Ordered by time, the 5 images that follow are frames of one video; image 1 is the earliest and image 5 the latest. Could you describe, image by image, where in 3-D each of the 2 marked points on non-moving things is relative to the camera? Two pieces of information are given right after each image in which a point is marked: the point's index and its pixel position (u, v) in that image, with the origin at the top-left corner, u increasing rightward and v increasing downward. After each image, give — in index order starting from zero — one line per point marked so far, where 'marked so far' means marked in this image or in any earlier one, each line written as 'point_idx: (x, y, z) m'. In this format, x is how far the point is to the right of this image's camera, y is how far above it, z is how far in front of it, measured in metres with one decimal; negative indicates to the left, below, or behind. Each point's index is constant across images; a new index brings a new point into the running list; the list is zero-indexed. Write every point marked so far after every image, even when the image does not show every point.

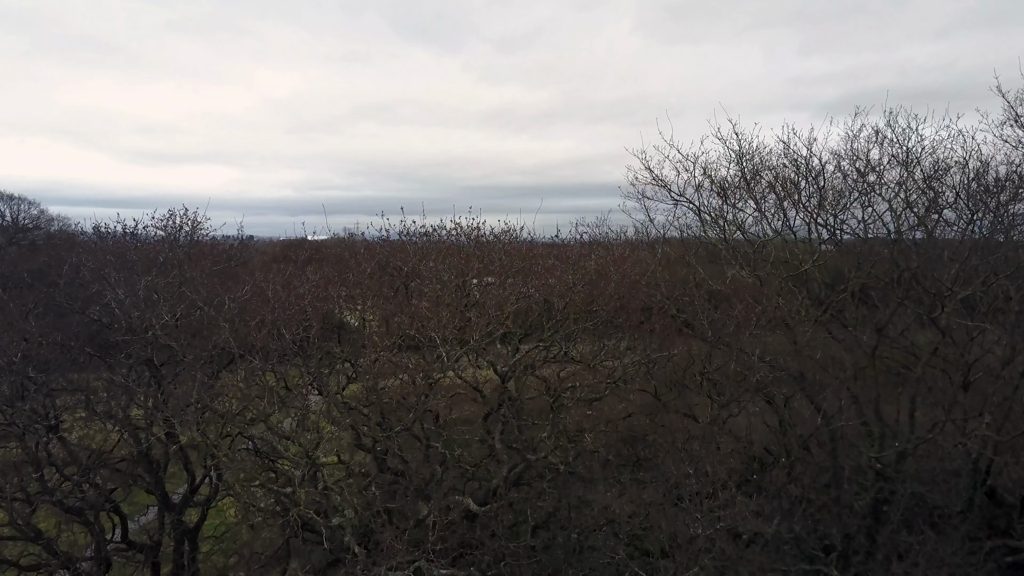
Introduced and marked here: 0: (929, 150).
0: (+38.4, +12.7, +11.0) m
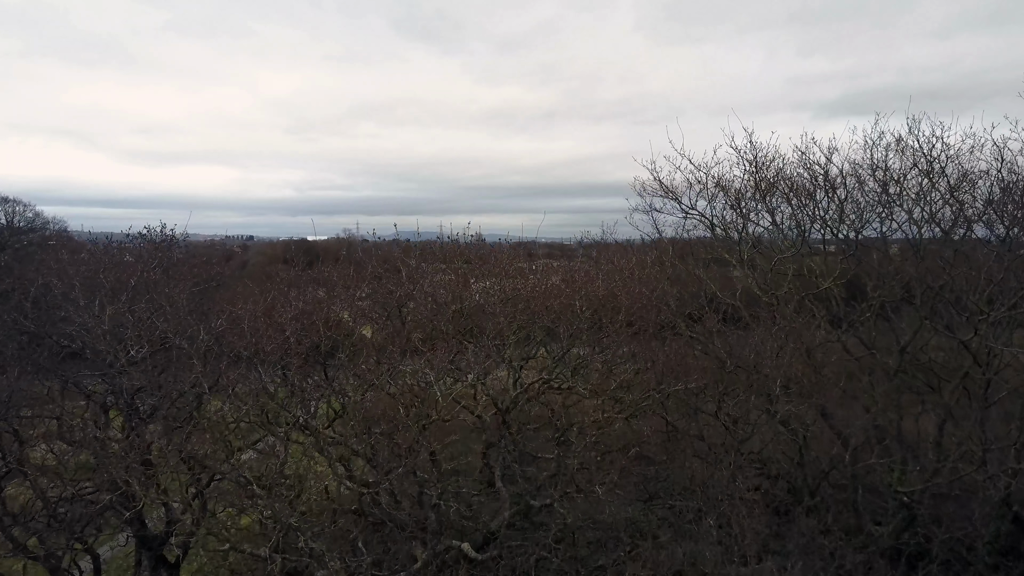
0: (+38.6, +11.2, +10.4) m
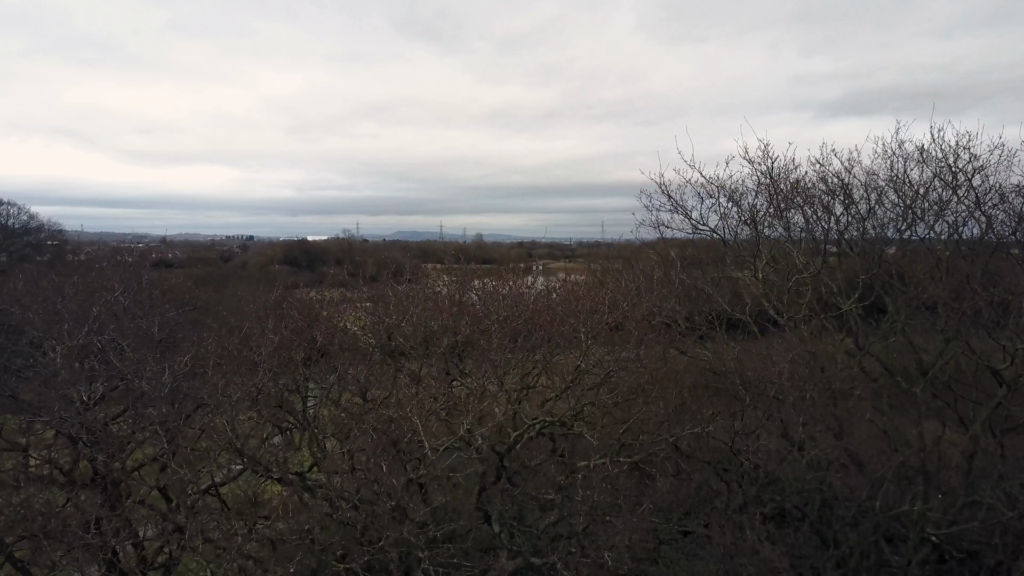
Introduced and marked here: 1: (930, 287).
0: (+38.6, +9.6, +9.7) m
1: (+32.2, -0.2, +9.3) m
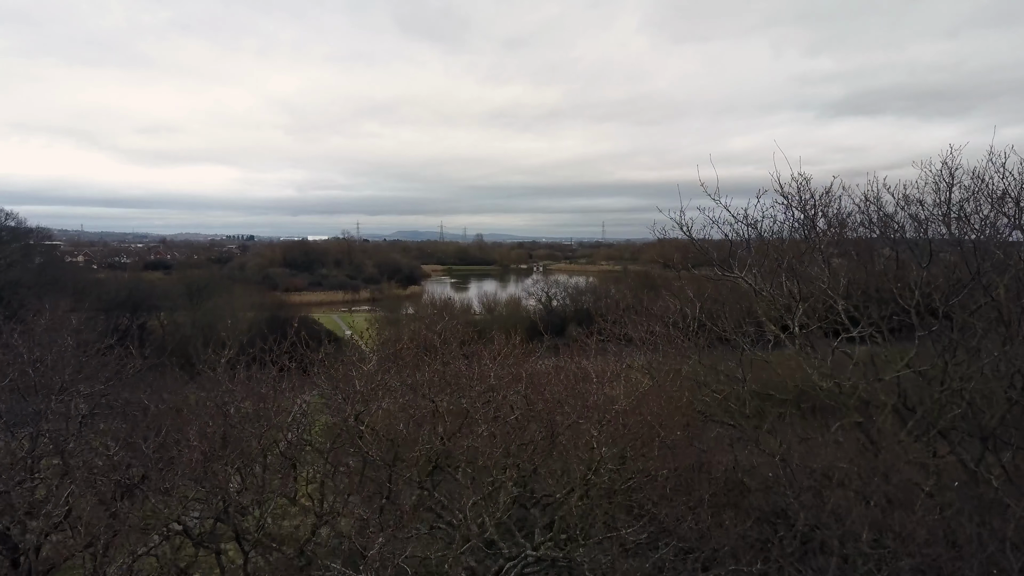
0: (+38.4, +6.9, +9.0) m
1: (+31.8, -2.8, +8.6) m
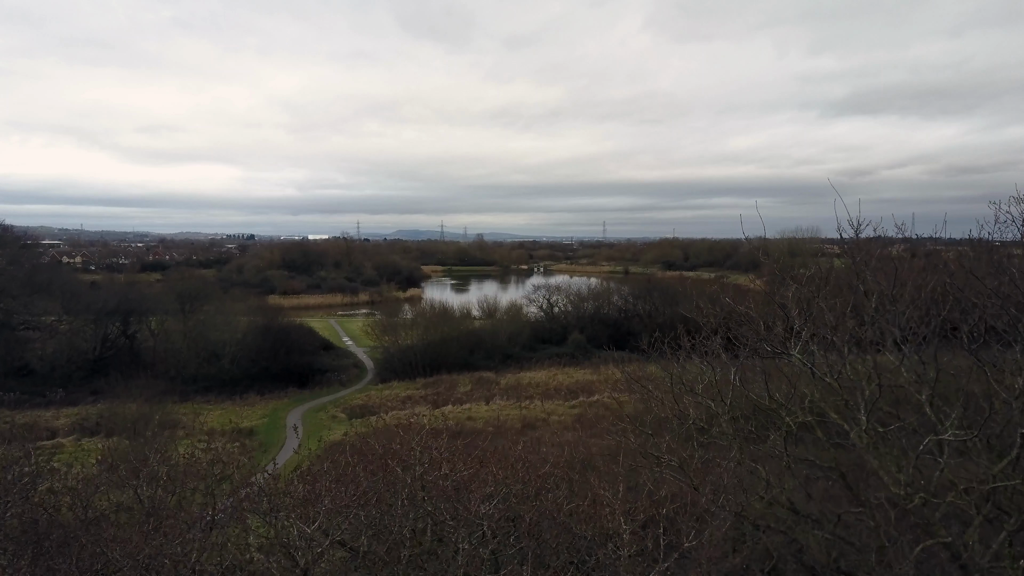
0: (+38.4, +3.8, +7.6) m
1: (+31.8, -5.8, +7.2) m
